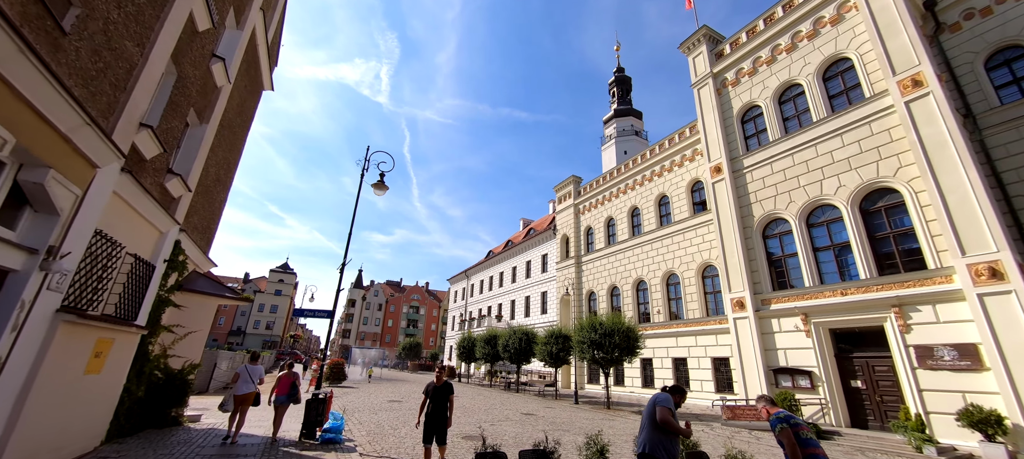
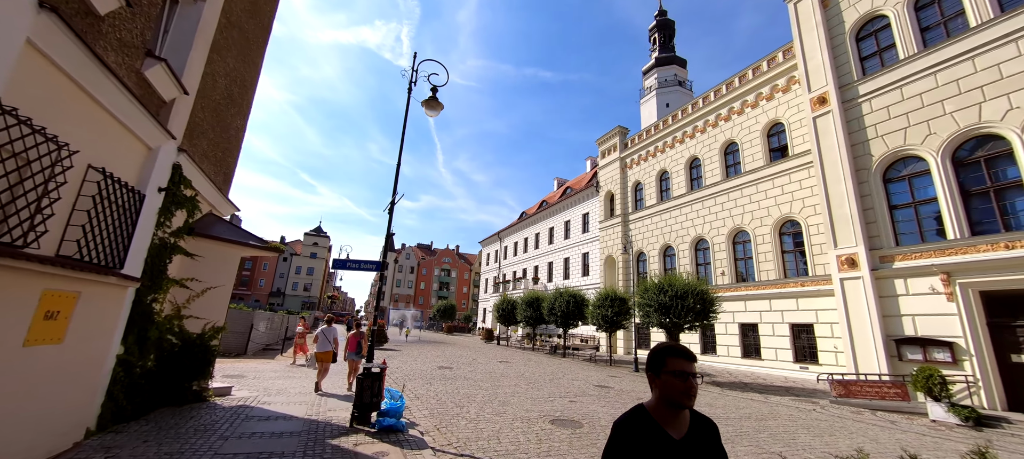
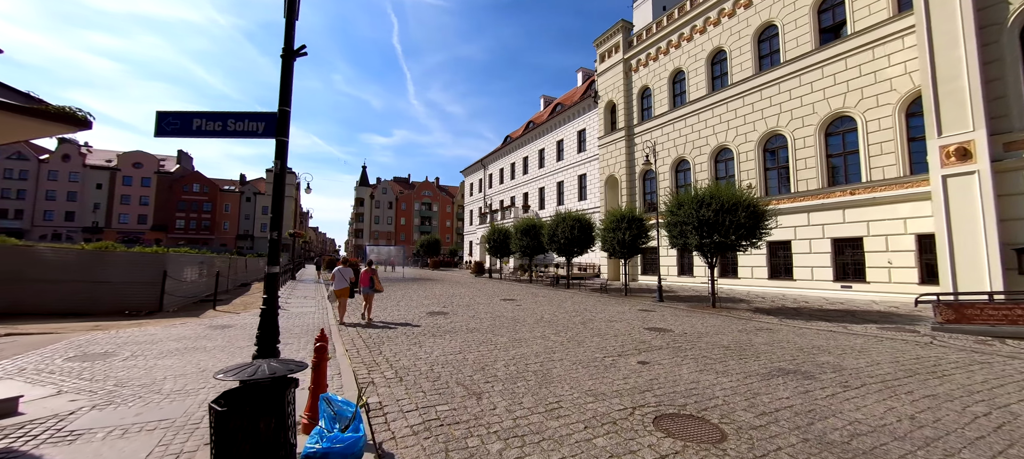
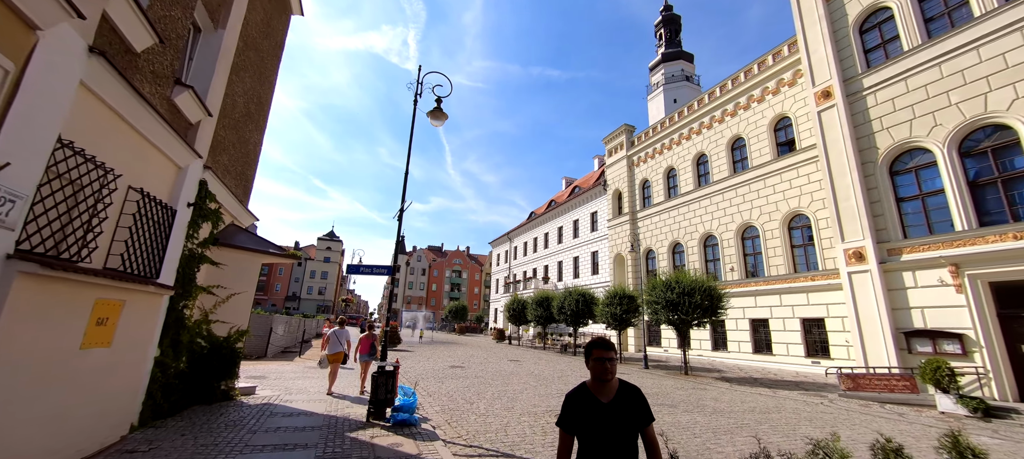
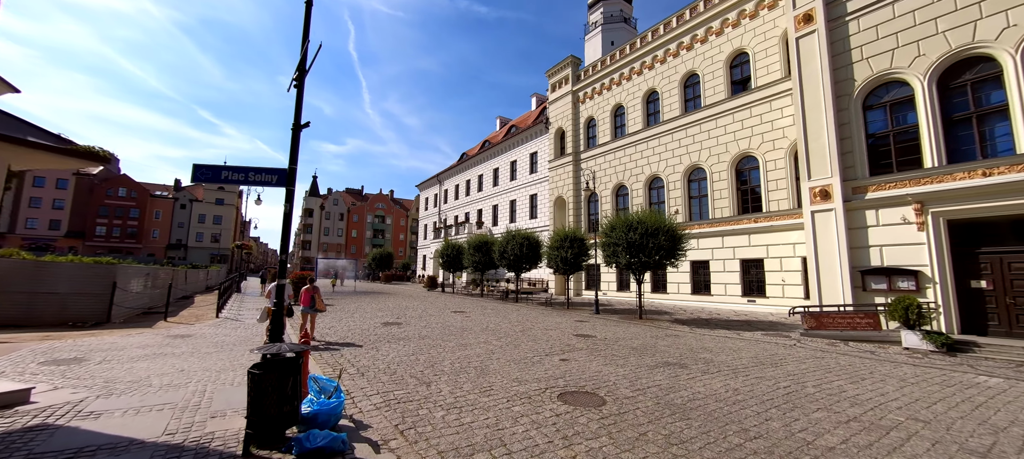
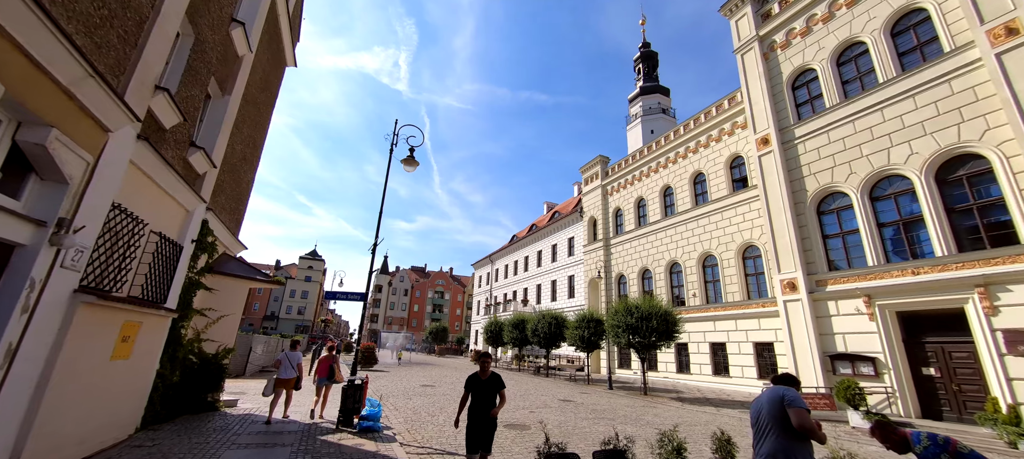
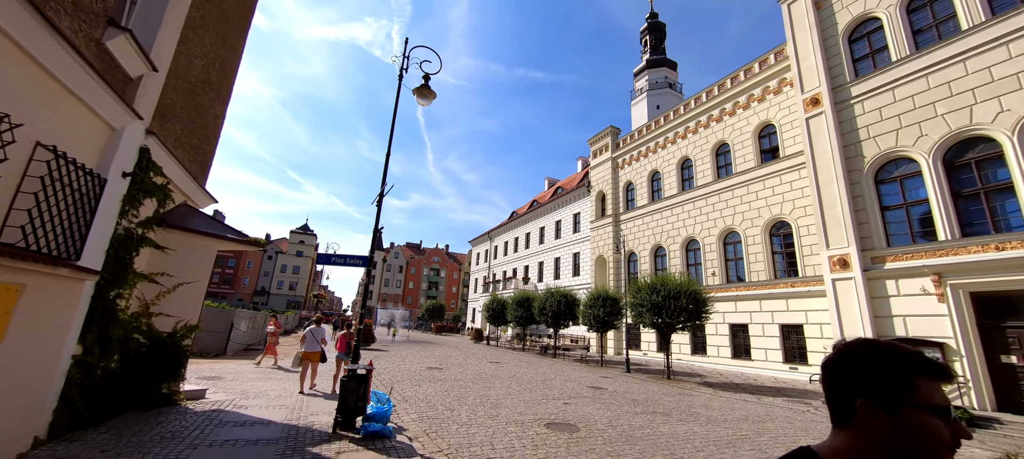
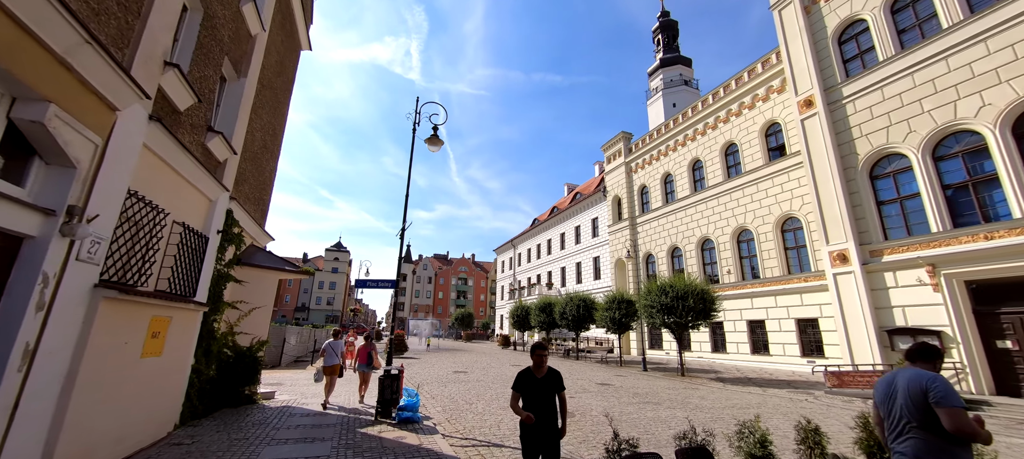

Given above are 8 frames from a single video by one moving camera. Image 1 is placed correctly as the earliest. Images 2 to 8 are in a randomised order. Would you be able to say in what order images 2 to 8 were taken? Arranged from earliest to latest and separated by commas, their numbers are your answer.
6, 8, 4, 2, 7, 5, 3
